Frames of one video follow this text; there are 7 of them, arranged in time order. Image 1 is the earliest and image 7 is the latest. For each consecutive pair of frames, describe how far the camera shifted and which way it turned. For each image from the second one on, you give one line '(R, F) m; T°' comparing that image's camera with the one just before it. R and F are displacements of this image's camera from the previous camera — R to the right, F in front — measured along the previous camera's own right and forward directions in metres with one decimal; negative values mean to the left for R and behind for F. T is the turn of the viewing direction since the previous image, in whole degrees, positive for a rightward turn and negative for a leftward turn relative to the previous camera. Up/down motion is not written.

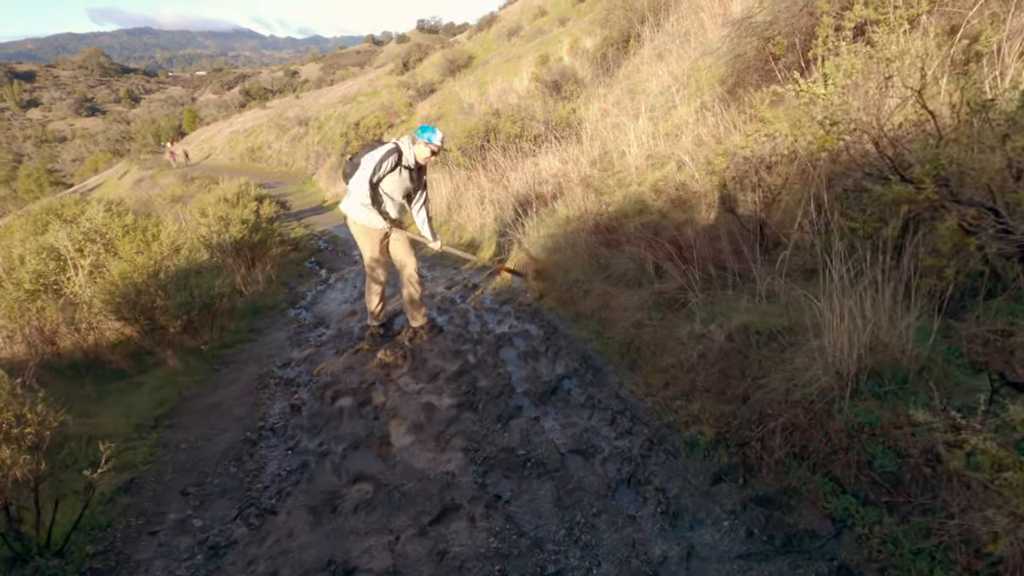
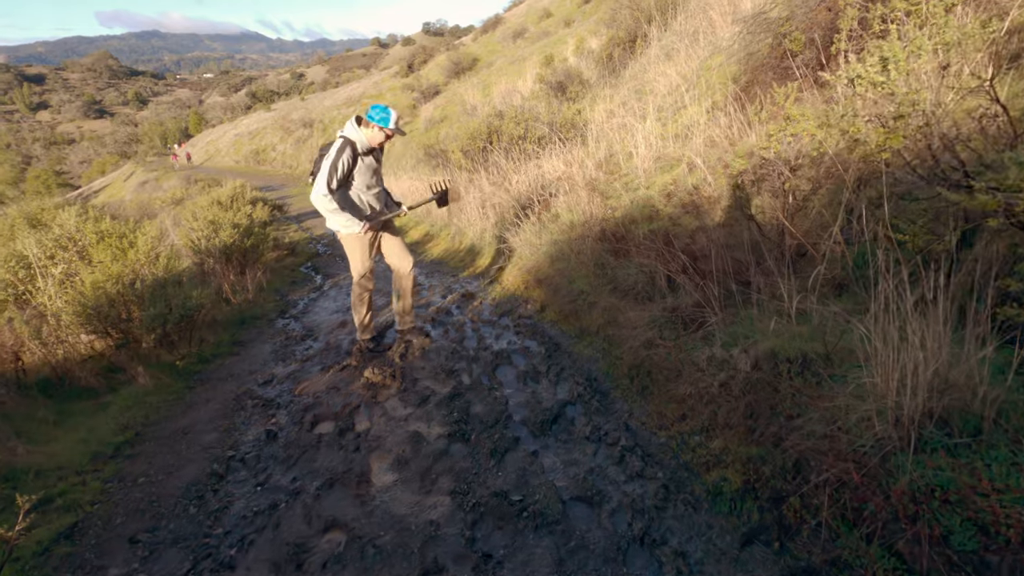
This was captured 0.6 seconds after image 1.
(+0.1, +0.4) m; -1°
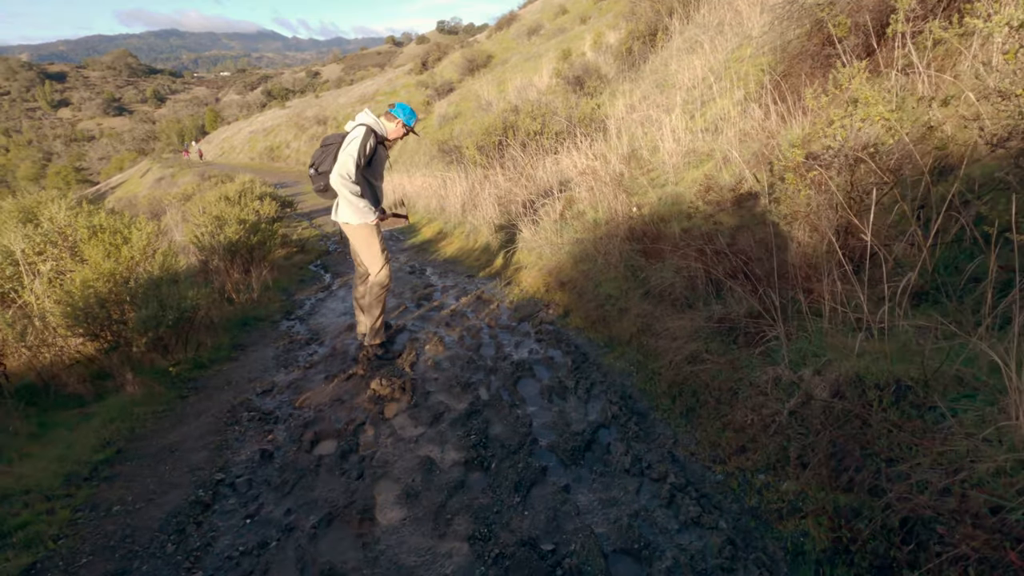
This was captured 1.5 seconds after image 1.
(-0.1, +0.5) m; -1°
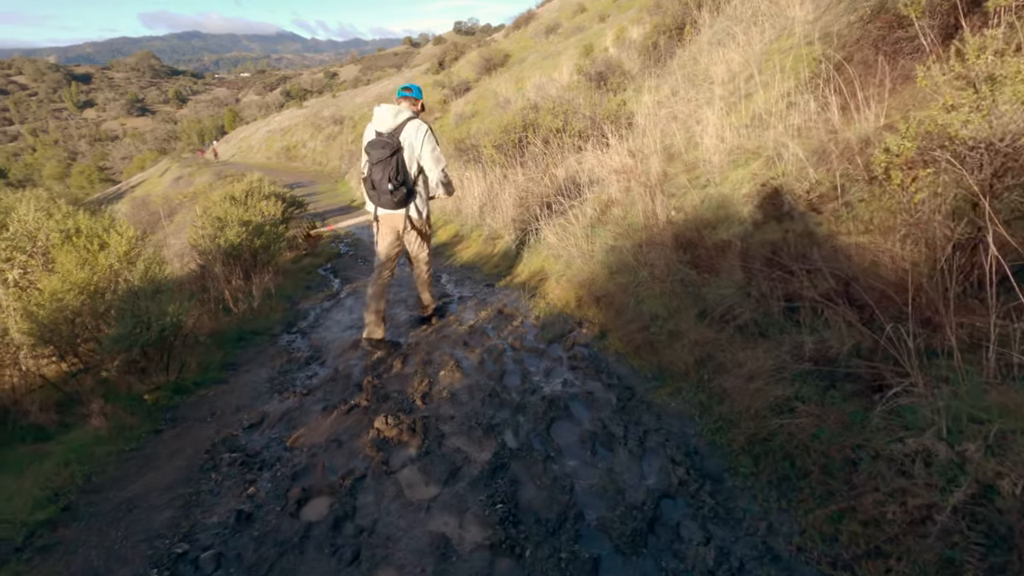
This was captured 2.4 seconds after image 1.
(-0.1, +0.7) m; -2°
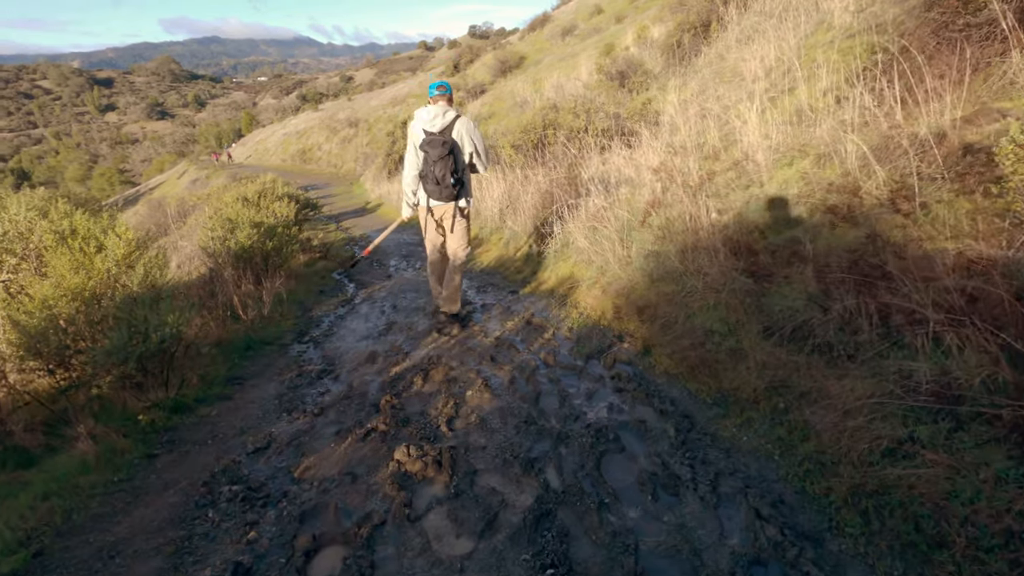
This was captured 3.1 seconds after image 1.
(-0.2, +0.5) m; -1°
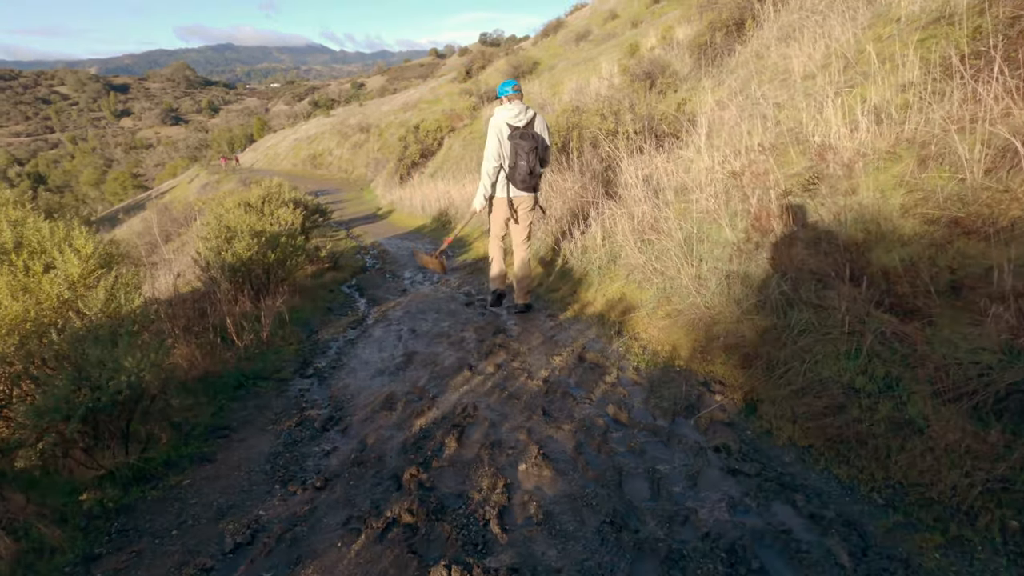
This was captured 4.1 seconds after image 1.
(-0.3, +1.0) m; -1°
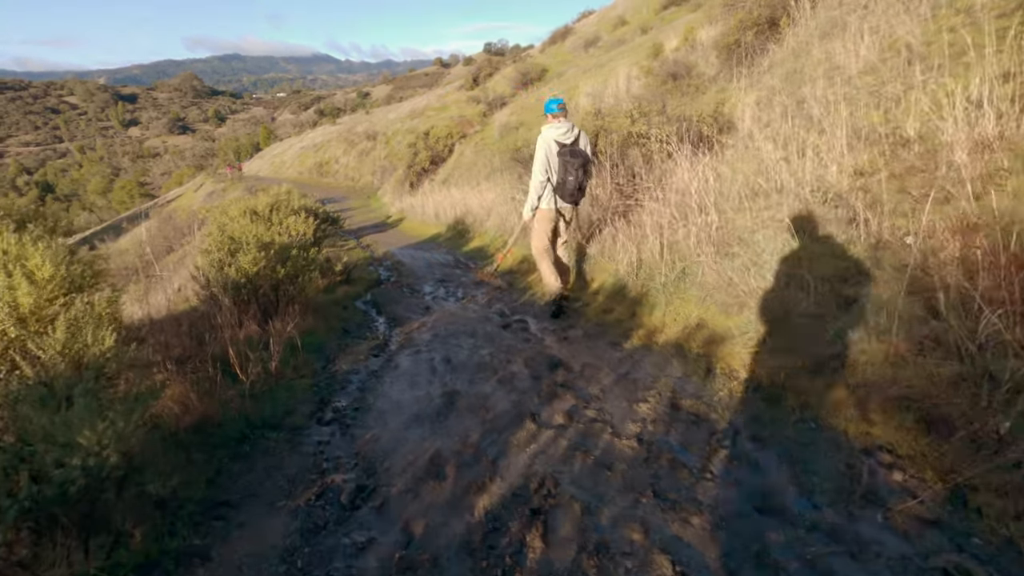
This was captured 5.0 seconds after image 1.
(-0.4, +0.9) m; 0°
